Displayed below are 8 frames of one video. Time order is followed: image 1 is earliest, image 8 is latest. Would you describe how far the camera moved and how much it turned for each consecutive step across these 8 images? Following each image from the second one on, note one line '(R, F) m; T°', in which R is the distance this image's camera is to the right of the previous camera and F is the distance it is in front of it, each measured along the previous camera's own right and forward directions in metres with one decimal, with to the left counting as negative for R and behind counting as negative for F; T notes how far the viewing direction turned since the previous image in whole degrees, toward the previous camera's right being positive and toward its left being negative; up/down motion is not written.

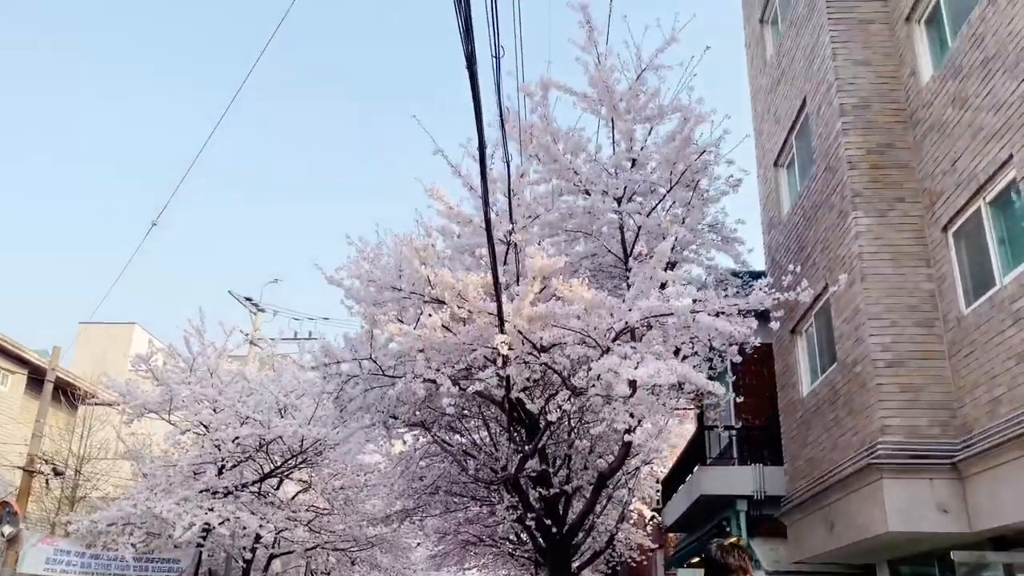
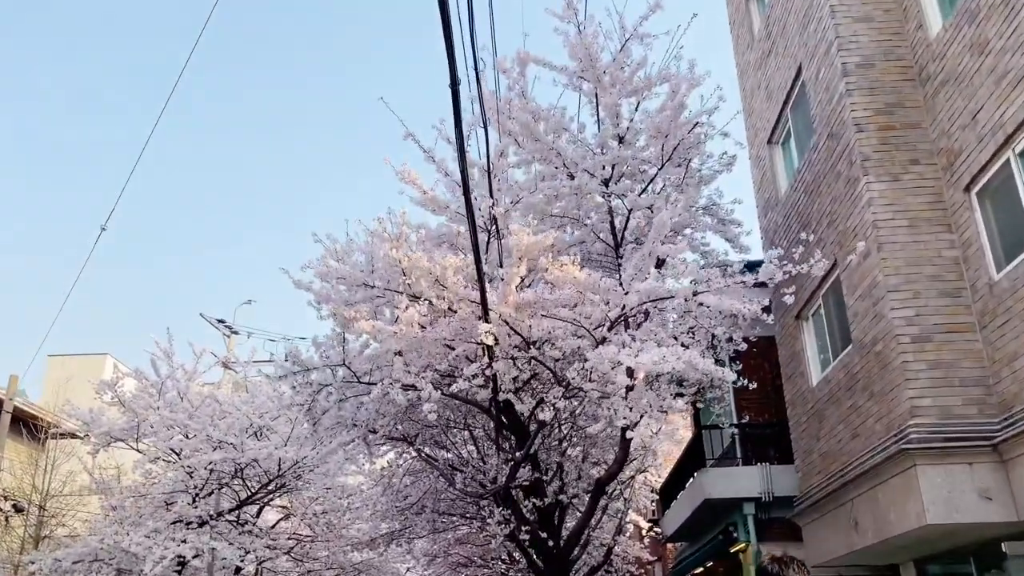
(0.0, +0.9) m; +1°
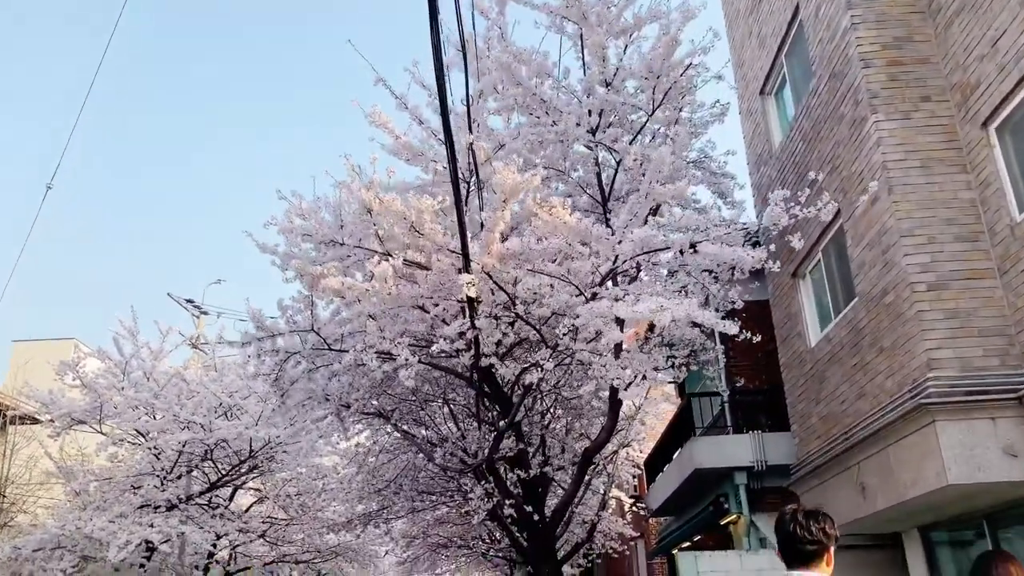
(-0.1, +0.7) m; +2°
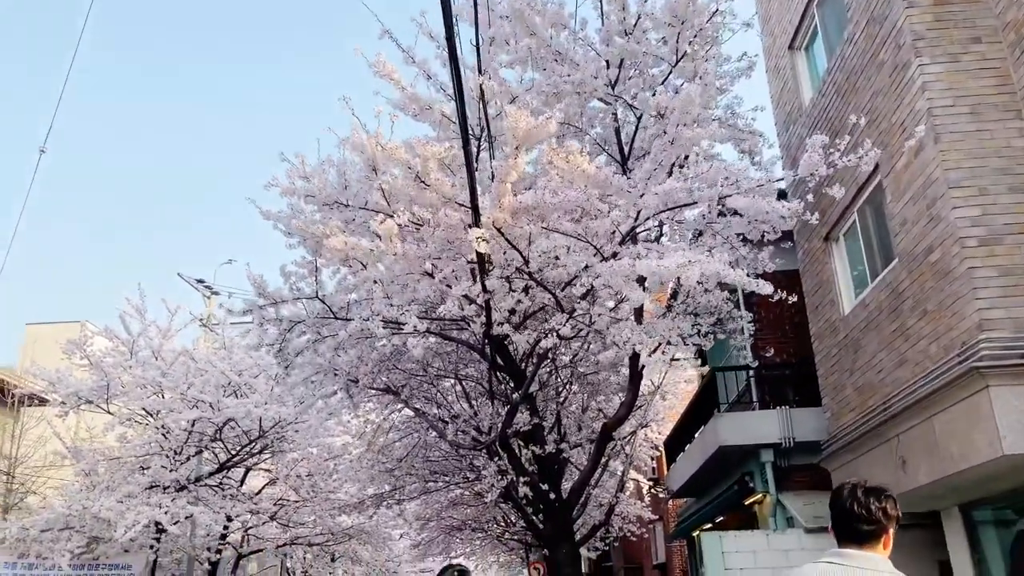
(0.0, +0.5) m; -1°
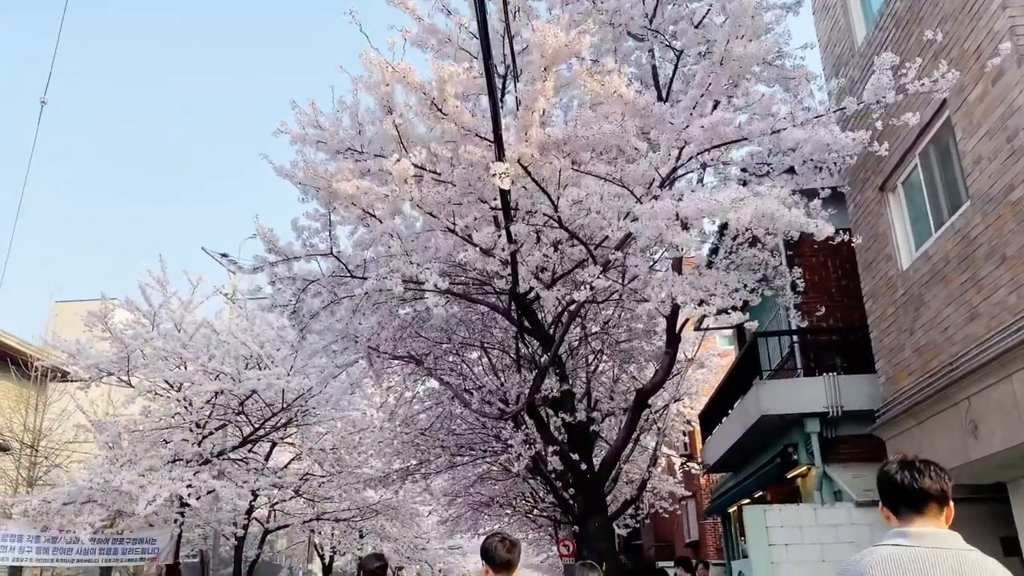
(0.0, +0.6) m; -2°
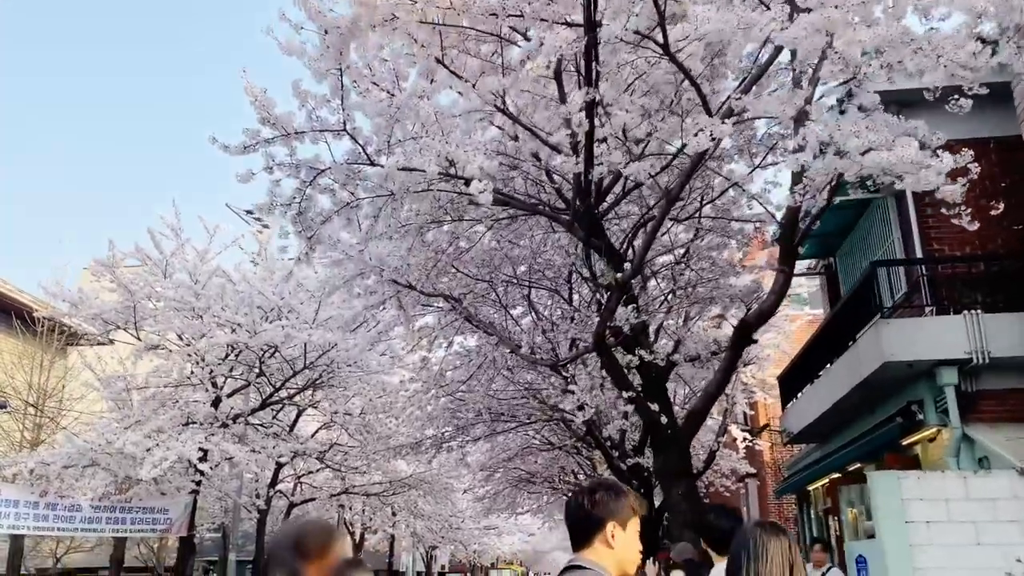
(-0.3, +2.0) m; -2°
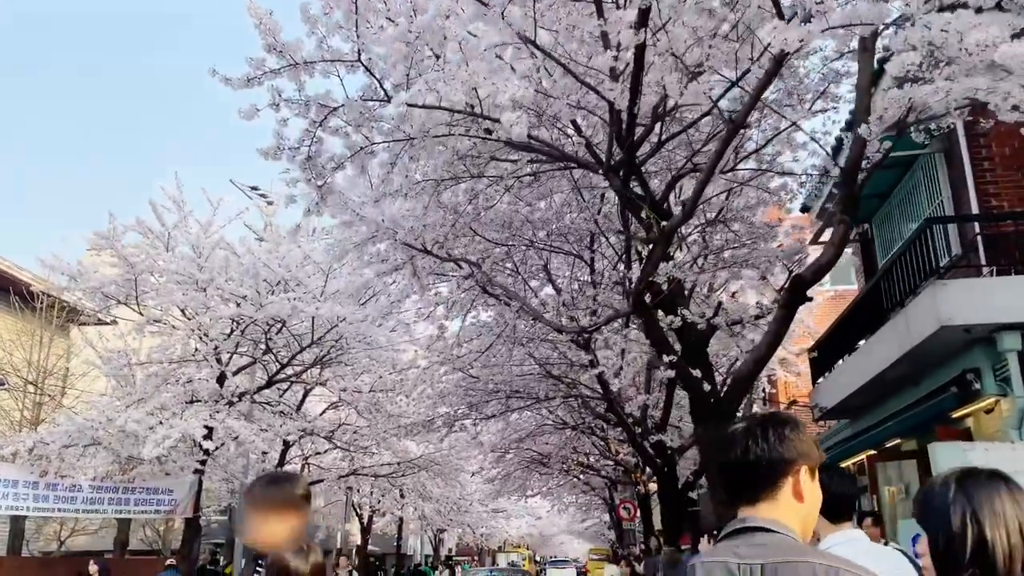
(-0.2, +0.6) m; 0°
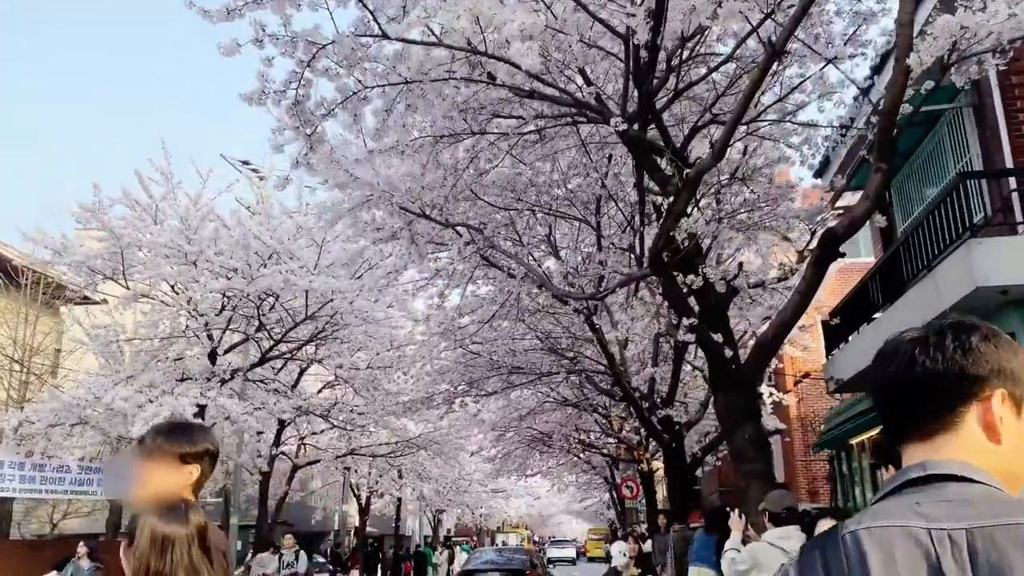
(-0.1, +0.5) m; 0°
